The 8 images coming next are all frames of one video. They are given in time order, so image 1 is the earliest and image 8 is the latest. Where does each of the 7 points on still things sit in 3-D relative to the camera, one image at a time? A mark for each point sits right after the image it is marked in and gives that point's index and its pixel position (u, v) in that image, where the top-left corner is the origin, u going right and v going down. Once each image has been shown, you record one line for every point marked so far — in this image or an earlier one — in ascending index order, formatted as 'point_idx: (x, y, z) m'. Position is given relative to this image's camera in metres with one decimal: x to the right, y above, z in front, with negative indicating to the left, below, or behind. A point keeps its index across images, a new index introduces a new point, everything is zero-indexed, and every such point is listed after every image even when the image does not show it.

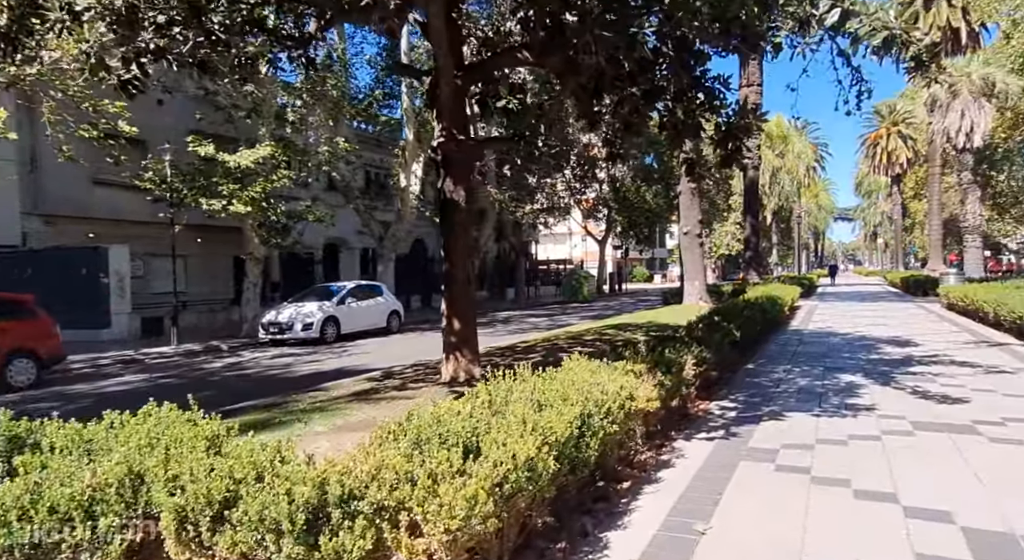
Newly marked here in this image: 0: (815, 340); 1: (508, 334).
0: (+5.4, -1.1, +10.1) m
1: (-0.2, -1.6, +17.3) m
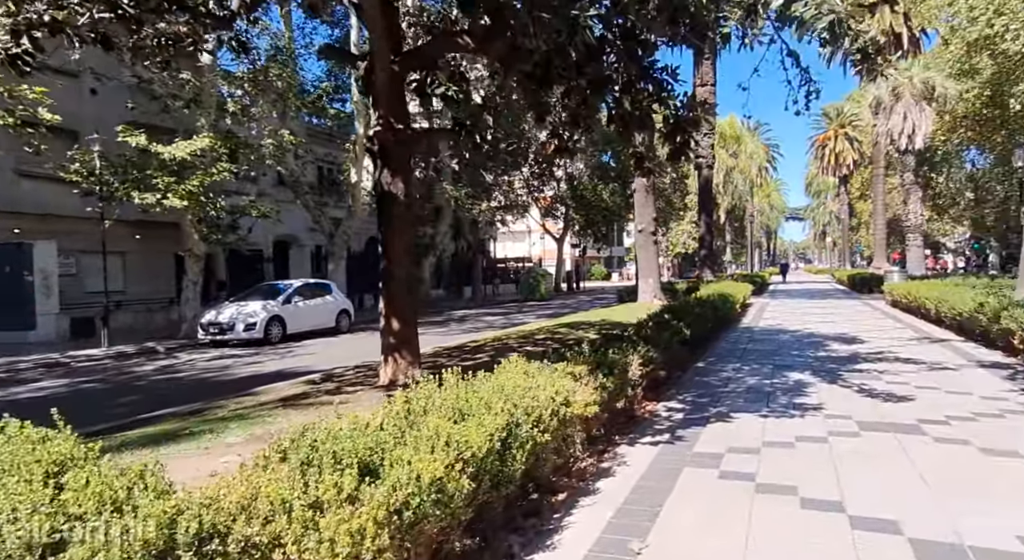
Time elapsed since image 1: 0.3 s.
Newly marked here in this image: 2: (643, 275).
0: (+4.5, -1.0, +10.1) m
1: (-1.5, -1.6, +16.9) m
2: (+3.9, +0.1, +17.4) m
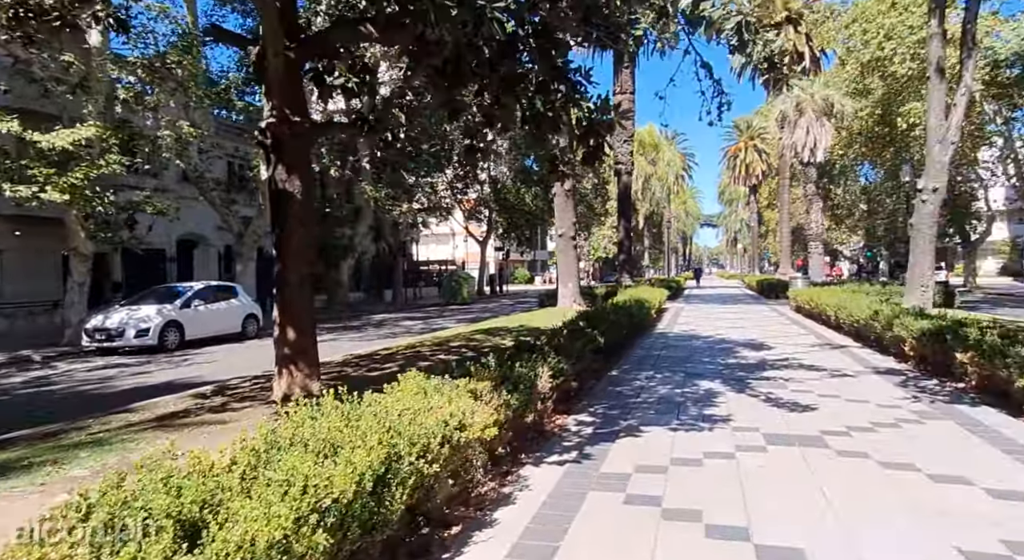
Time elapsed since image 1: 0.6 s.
0: (+3.0, -1.2, +10.2) m
1: (-3.8, -1.7, +16.2) m
2: (+1.5, 0.0, +17.3) m
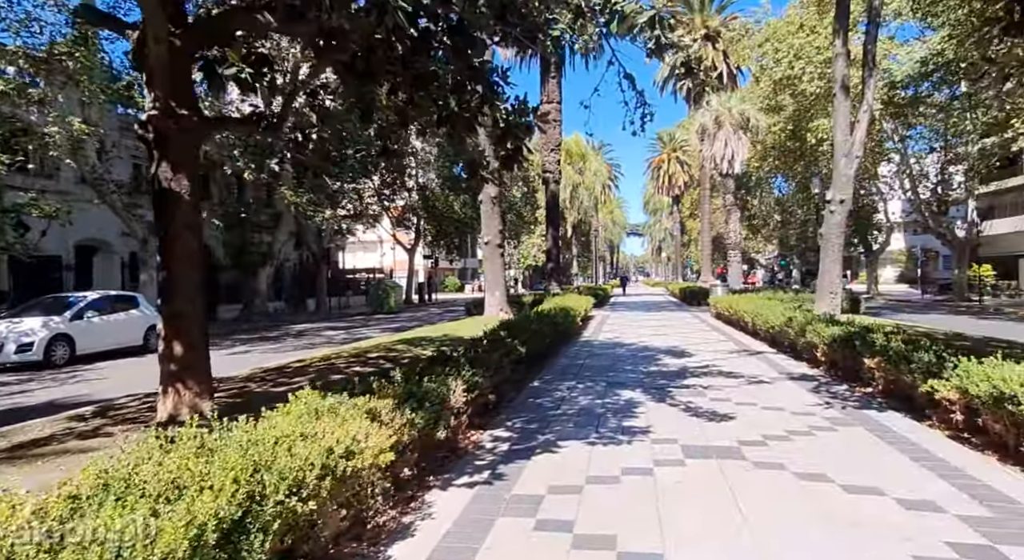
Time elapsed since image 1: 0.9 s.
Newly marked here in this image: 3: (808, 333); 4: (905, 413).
0: (+1.6, -1.3, +10.1) m
1: (-5.9, -1.9, +15.3) m
2: (-0.7, -0.2, +17.1) m
3: (+4.1, -0.7, +7.9) m
4: (+3.6, -1.2, +5.2) m
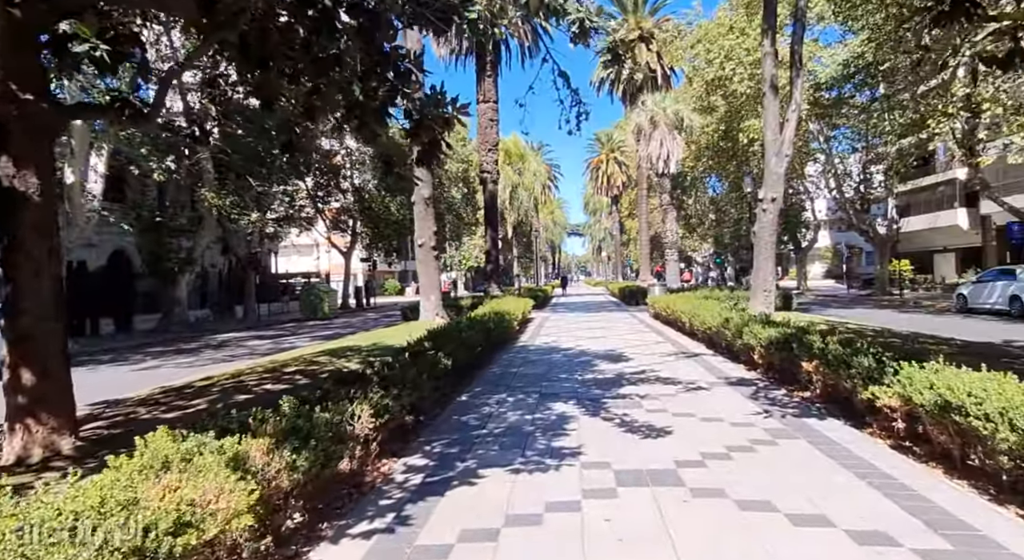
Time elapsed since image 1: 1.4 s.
0: (+0.5, -1.3, +9.6) m
1: (-7.5, -2.1, +14.1) m
2: (-2.5, -0.3, +16.4) m
3: (+3.2, -0.7, +7.7) m
4: (+2.9, -1.2, +4.9) m
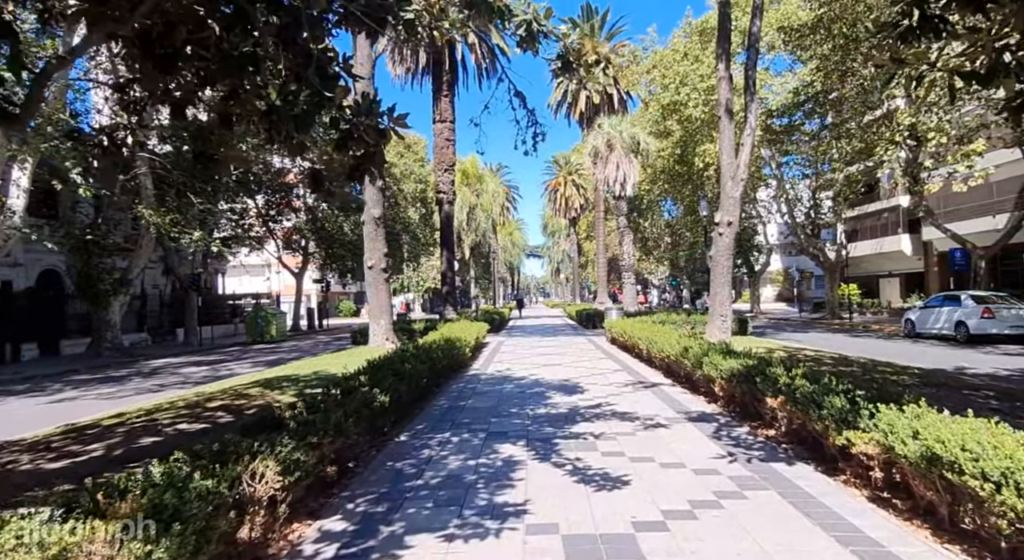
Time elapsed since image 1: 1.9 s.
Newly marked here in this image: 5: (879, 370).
0: (-0.4, -1.8, +9.0) m
1: (-8.6, -2.6, +12.9) m
2: (-3.8, -1.0, +15.6) m
3: (+2.5, -1.1, +7.3) m
4: (+2.4, -1.5, +4.5) m
5: (+5.4, -1.3, +8.3) m
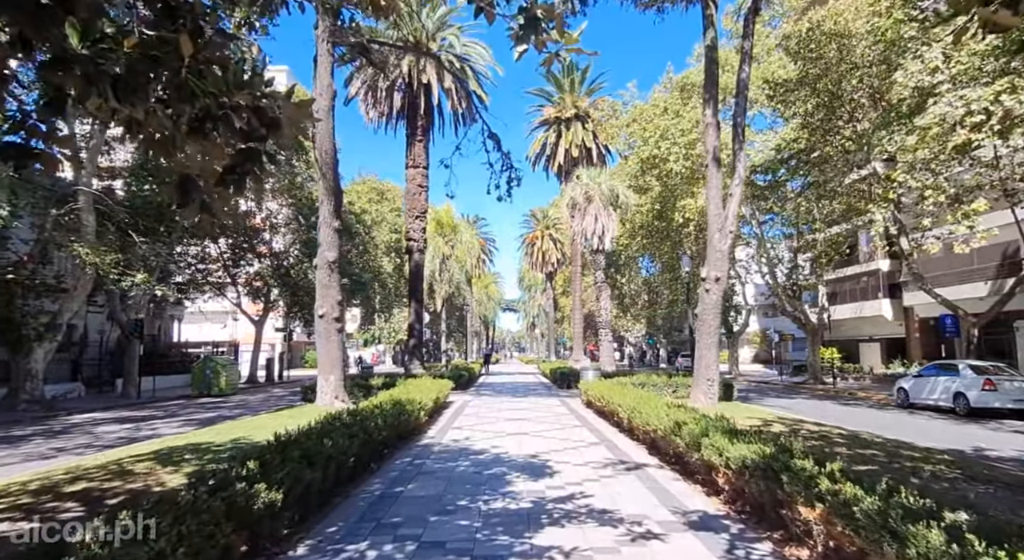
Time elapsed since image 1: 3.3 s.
0: (-0.9, -2.5, +7.4) m
1: (-9.4, -3.5, +10.8) m
2: (-4.7, -2.2, +13.8) m
3: (+2.0, -1.7, +5.8) m
4: (+2.0, -1.8, +3.0) m
5: (+4.8, -2.1, +6.9) m
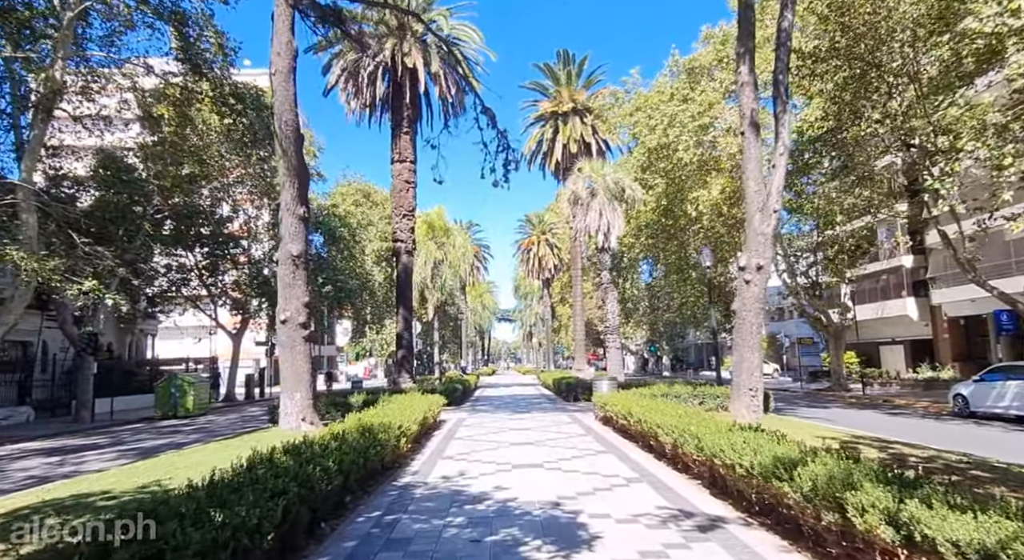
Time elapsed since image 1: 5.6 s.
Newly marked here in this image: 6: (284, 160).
0: (-0.8, -2.2, +5.0) m
1: (-9.3, -3.4, +8.3) m
2: (-4.6, -2.2, +11.4) m
3: (+2.1, -1.4, +3.5) m
4: (+2.2, -1.5, +0.7) m
5: (+4.9, -1.8, +4.6) m
6: (-4.7, +2.5, +11.7) m
